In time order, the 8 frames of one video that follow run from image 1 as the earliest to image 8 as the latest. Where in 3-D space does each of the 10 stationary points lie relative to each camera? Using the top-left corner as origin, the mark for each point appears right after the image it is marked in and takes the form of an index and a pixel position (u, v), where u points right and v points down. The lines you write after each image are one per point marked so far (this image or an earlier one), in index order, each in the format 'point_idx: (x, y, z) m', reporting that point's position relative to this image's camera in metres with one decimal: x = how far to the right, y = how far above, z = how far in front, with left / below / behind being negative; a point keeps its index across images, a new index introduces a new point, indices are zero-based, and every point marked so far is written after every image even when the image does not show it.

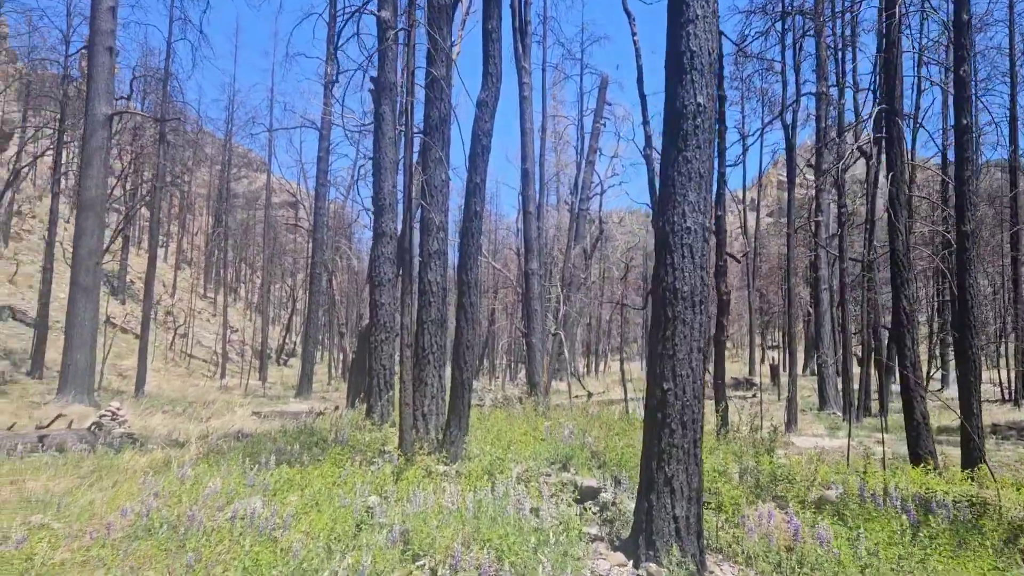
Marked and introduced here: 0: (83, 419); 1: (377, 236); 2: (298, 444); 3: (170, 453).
0: (-4.6, -1.4, +8.9) m
1: (-1.1, +0.4, +6.8) m
2: (-1.4, -1.1, +5.6) m
3: (-2.6, -1.3, +6.4) m
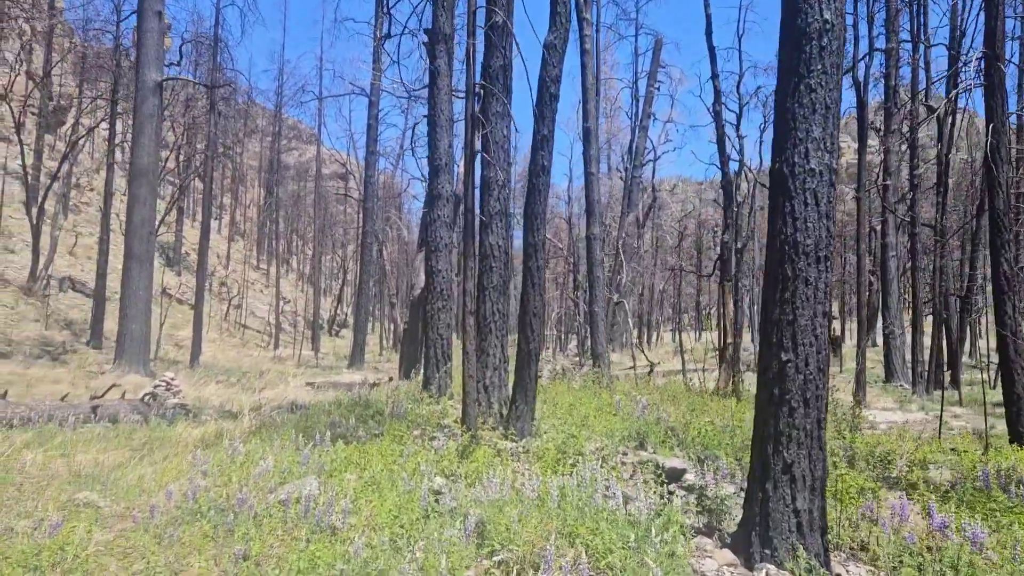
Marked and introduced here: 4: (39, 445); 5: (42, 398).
0: (-4.0, -1.1, +8.8) m
1: (-0.6, +0.7, +6.4) m
2: (-1.0, -0.9, +5.3) m
3: (-2.2, -1.0, +6.2) m
4: (-3.0, -1.0, +5.2) m
5: (-4.0, -1.0, +7.2) m
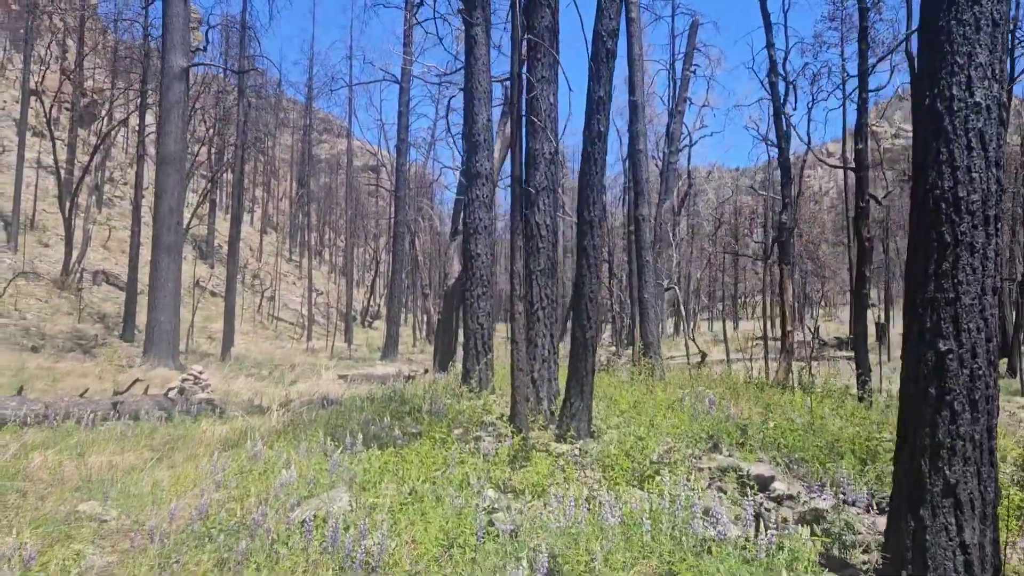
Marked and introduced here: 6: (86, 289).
0: (-3.5, -1.0, +8.5) m
1: (-0.3, +0.8, +6.0) m
2: (-0.7, -0.8, +4.9) m
3: (-1.8, -0.9, +5.8) m
4: (-2.7, -0.9, +4.8) m
5: (-3.7, -0.9, +6.8) m
6: (-10.2, 0.0, +19.9) m
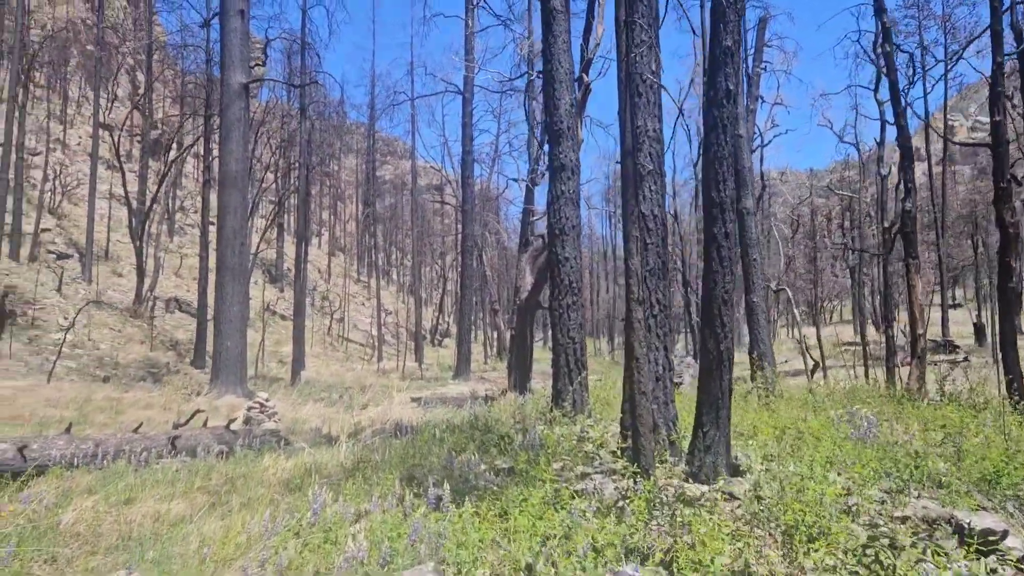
0: (-2.7, -1.2, +8.0) m
1: (+0.3, +0.7, +5.3) m
2: (-0.2, -0.8, +4.2) m
3: (-1.2, -1.0, +5.2) m
4: (-2.1, -1.0, +4.3) m
5: (-3.0, -1.1, +6.4) m
6: (-8.4, -0.7, +19.9) m
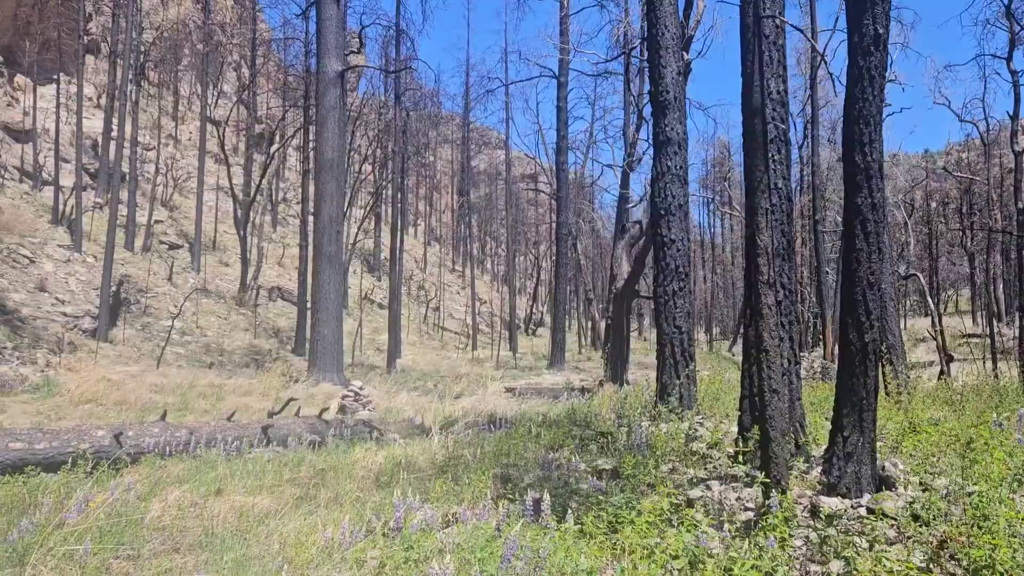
0: (-1.8, -1.1, +7.9) m
1: (+0.9, +0.8, +4.9) m
2: (+0.3, -0.8, +3.9) m
3: (-0.6, -1.0, +5.0) m
4: (-1.6, -1.0, +4.2) m
5: (-2.2, -1.0, +6.4) m
6: (-6.1, -0.4, +20.4) m
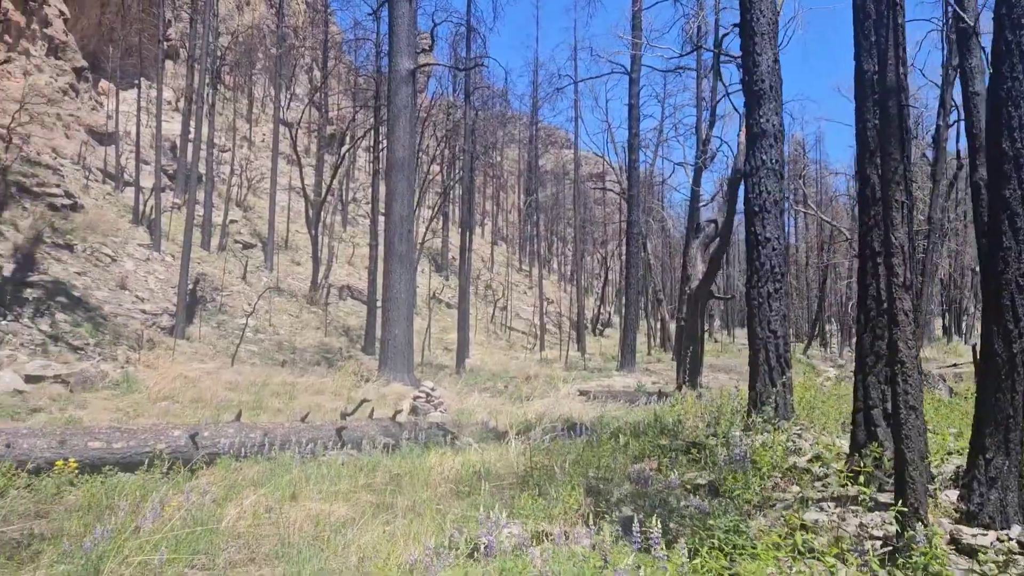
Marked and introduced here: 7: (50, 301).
0: (-1.1, -1.1, +7.9) m
1: (+1.3, +0.8, +4.6) m
2: (+0.7, -0.8, +3.6) m
3: (-0.2, -1.0, +4.8) m
4: (-1.2, -1.0, +4.1) m
5: (-1.7, -1.0, +6.3) m
6: (-4.4, -0.4, +20.6) m
7: (-6.7, -0.2, +12.1) m
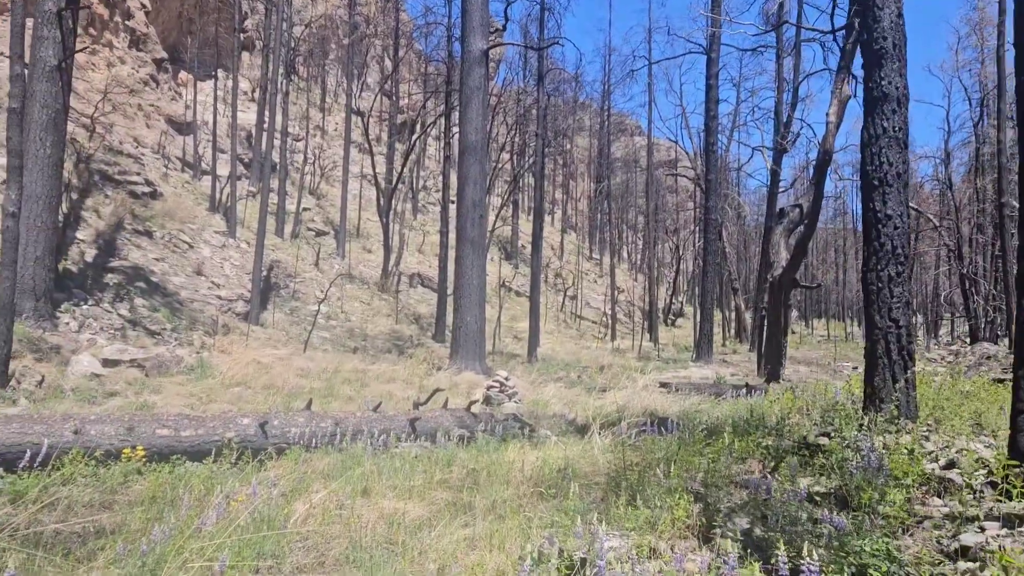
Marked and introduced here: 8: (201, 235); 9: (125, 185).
0: (-0.4, -0.9, +7.6) m
1: (+1.8, +0.9, +4.1) m
2: (+1.0, -0.7, +3.2) m
3: (+0.3, -0.9, +4.5) m
4: (-0.8, -0.9, +3.9) m
5: (-1.1, -0.8, +6.1) m
6: (-2.7, -0.1, +20.6) m
7: (-5.6, 0.0, +12.3) m
8: (-6.3, +1.1, +16.8) m
9: (-7.7, +2.1, +16.6) m
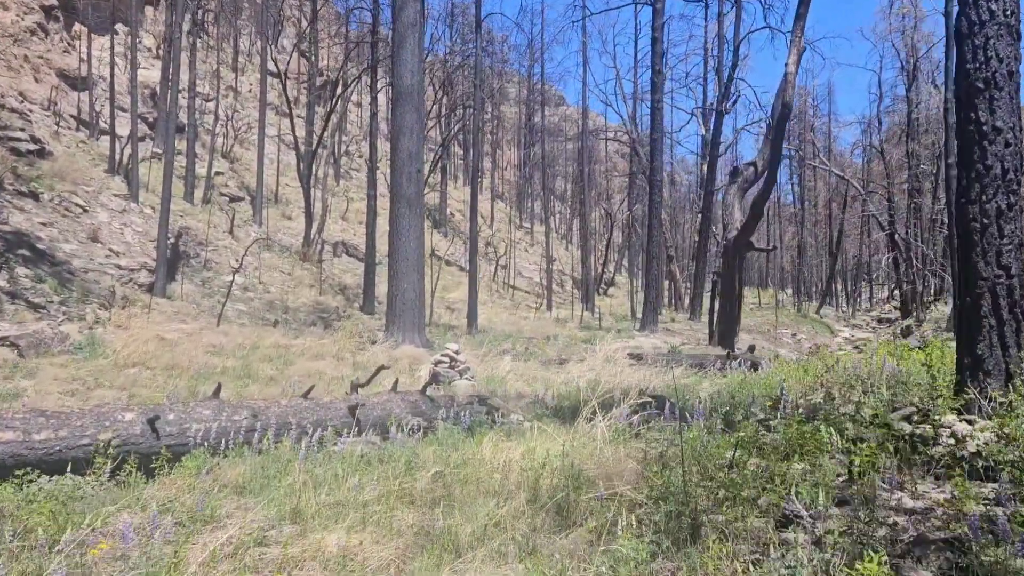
0: (-0.7, -0.6, +6.5) m
1: (+1.7, +1.1, +3.2) m
2: (+1.0, -0.5, +2.3) m
3: (+0.2, -0.6, +3.5) m
4: (-0.9, -0.7, +2.7) m
5: (-1.3, -0.6, +4.9) m
6: (-4.3, +0.6, +19.2) m
7: (-6.4, +0.4, +10.6) m
8: (-7.5, +1.6, +15.1) m
9: (-8.9, +2.6, +14.7) m
